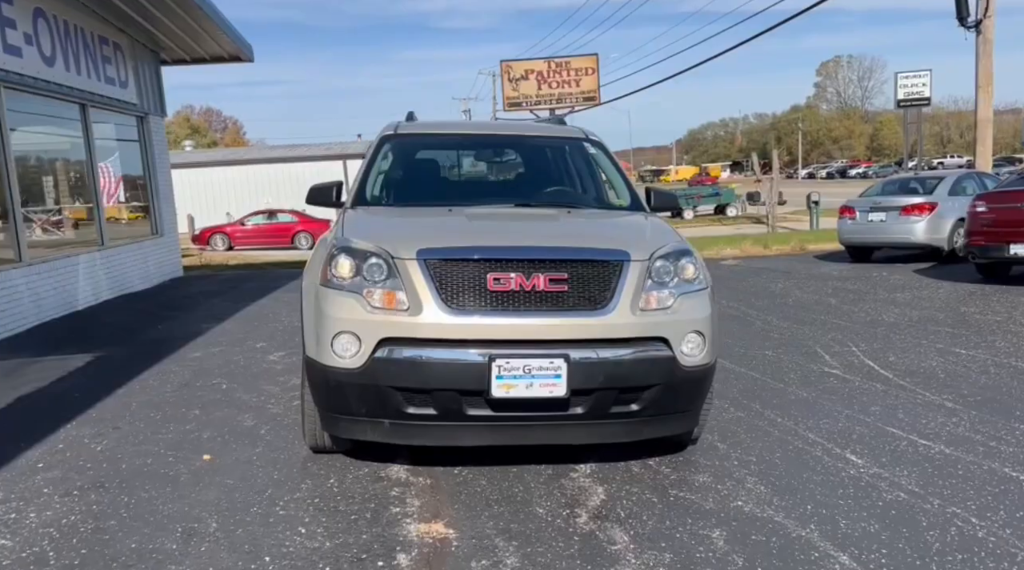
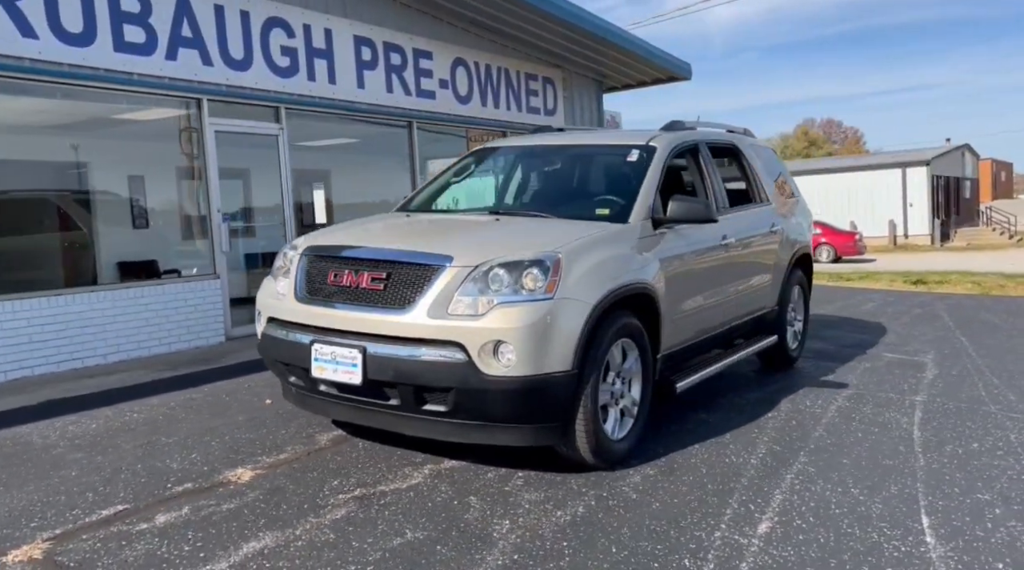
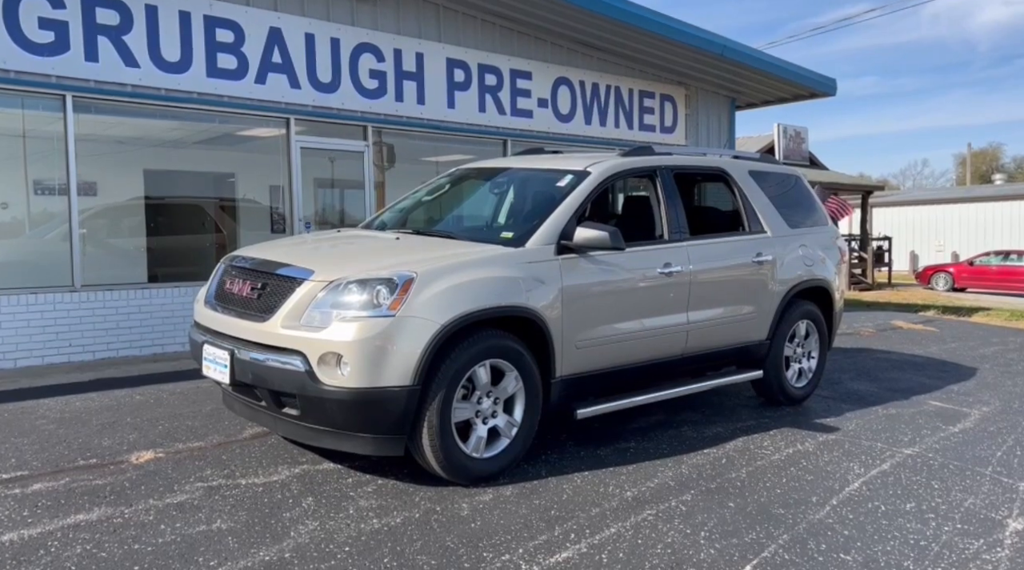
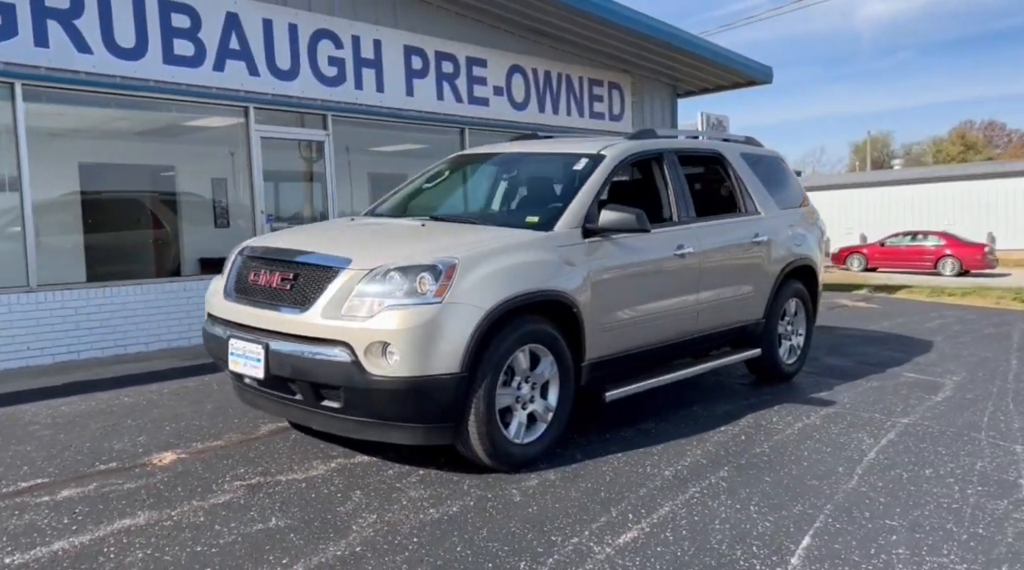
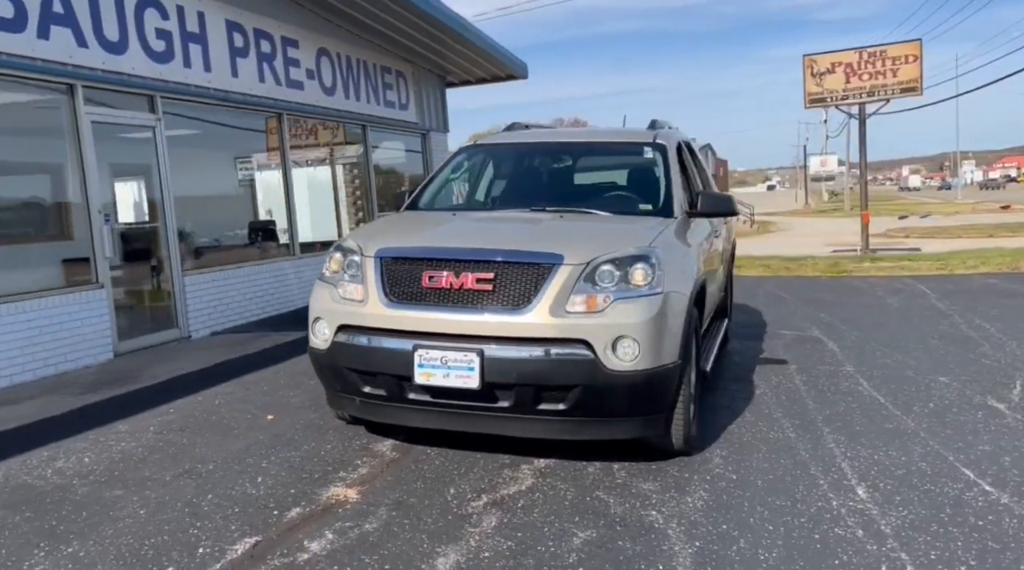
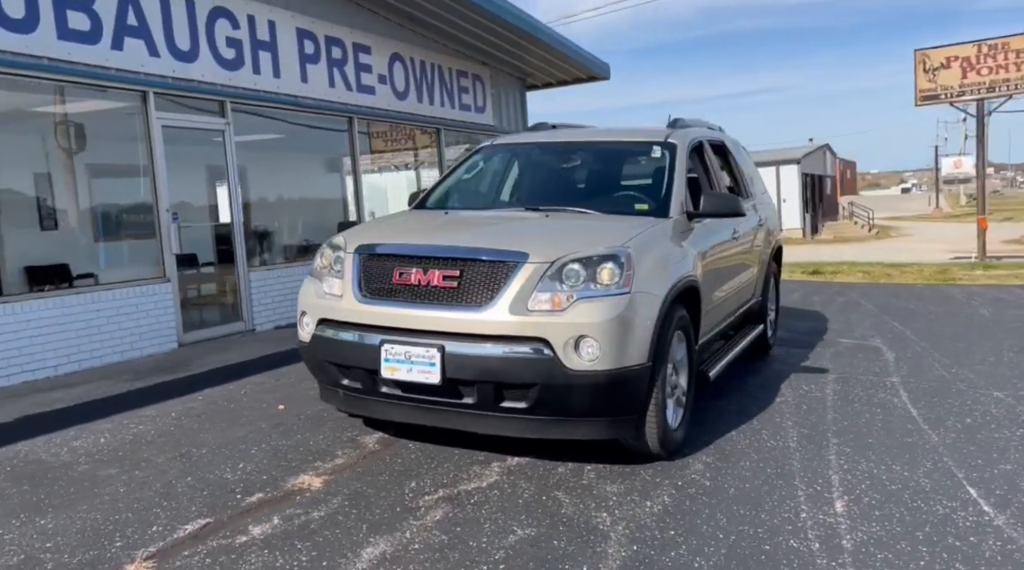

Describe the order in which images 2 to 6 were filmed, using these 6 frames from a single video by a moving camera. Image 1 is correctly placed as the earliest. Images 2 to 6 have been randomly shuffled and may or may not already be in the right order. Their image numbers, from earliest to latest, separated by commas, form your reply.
5, 6, 2, 4, 3
